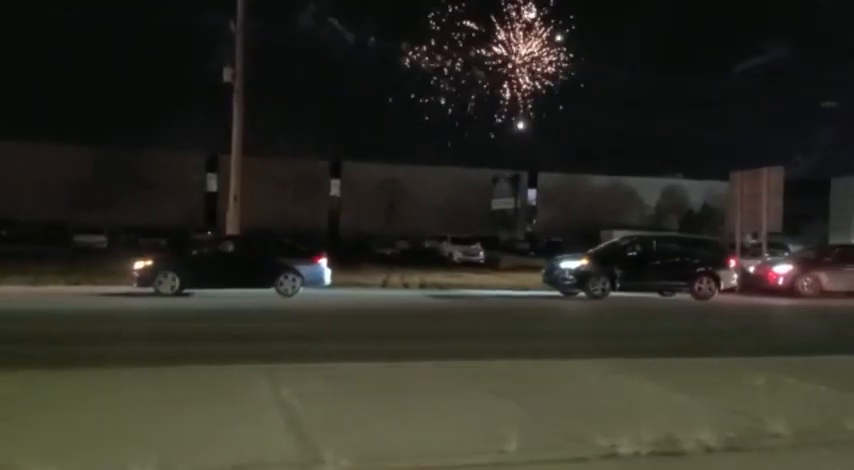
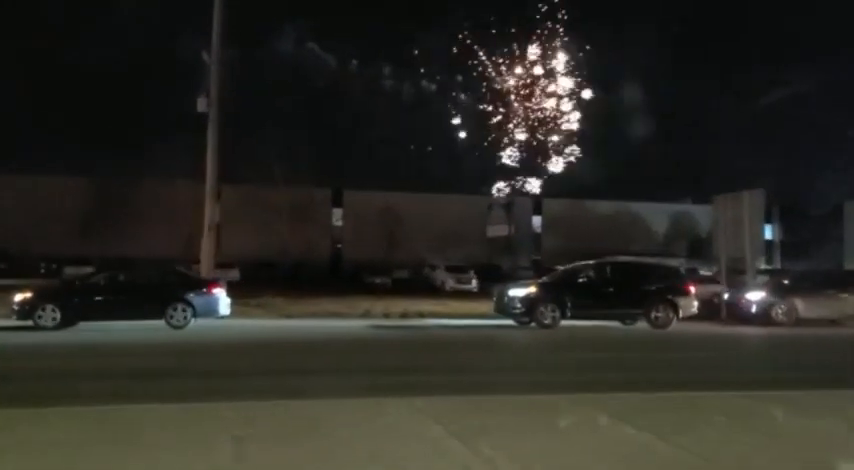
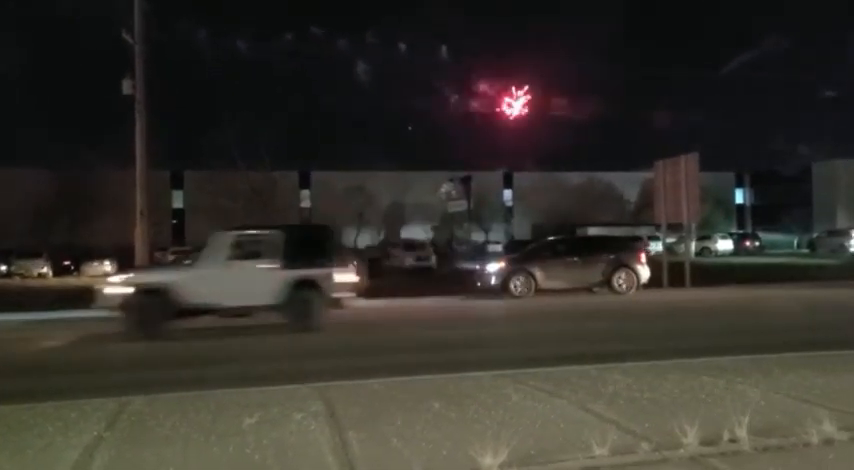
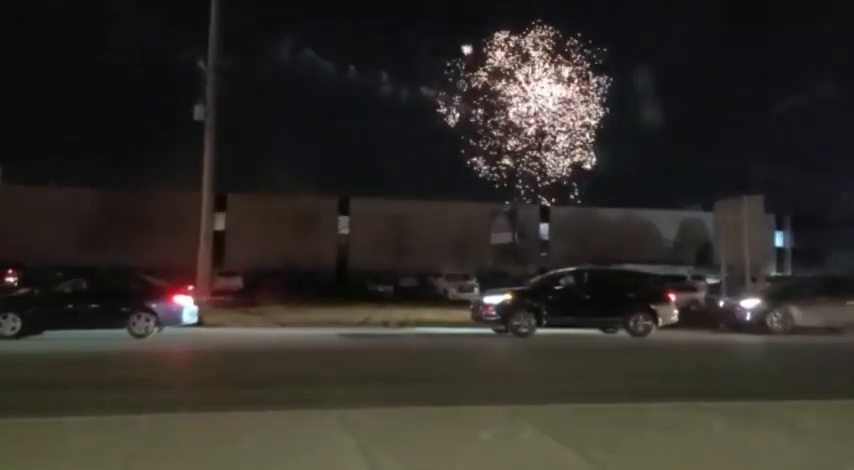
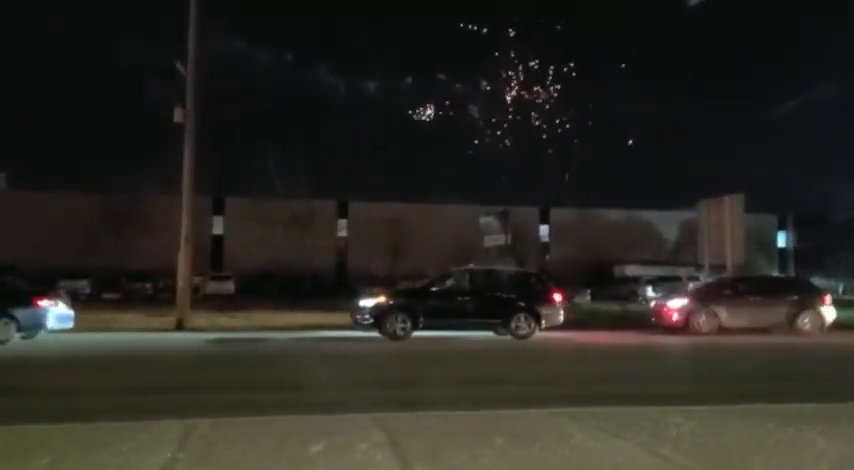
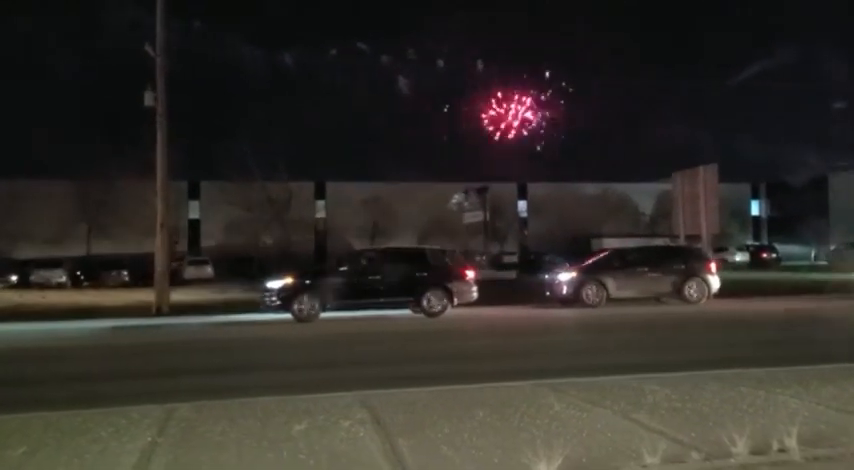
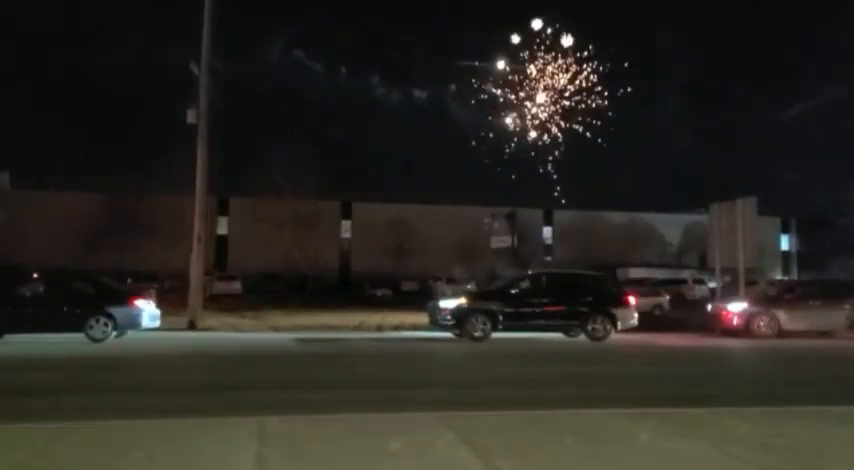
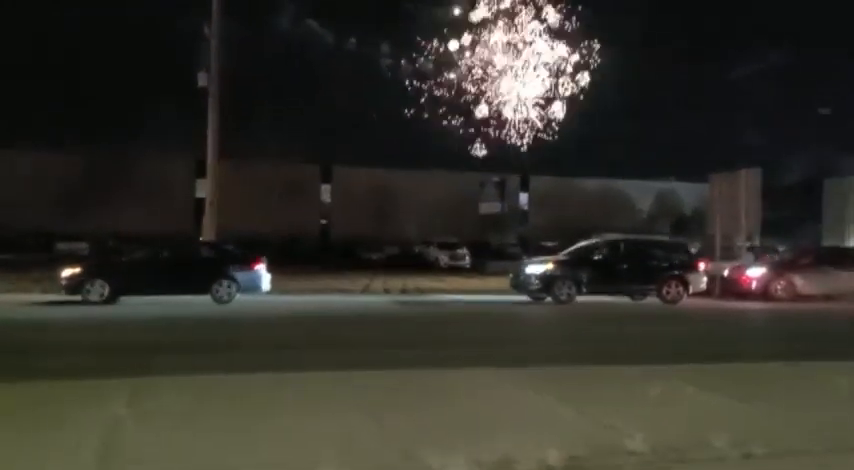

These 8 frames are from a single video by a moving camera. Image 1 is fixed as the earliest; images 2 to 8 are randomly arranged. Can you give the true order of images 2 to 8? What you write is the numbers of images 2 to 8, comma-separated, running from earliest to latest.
8, 2, 4, 7, 5, 6, 3
